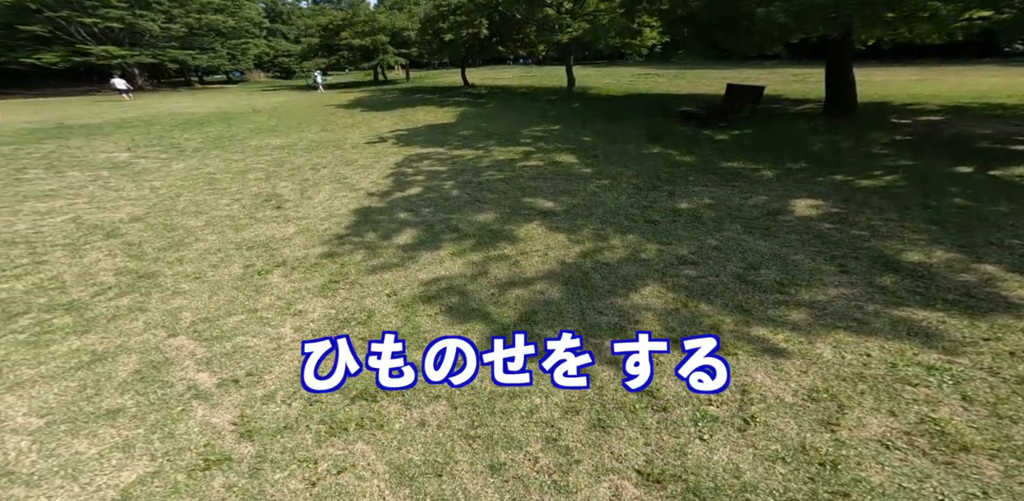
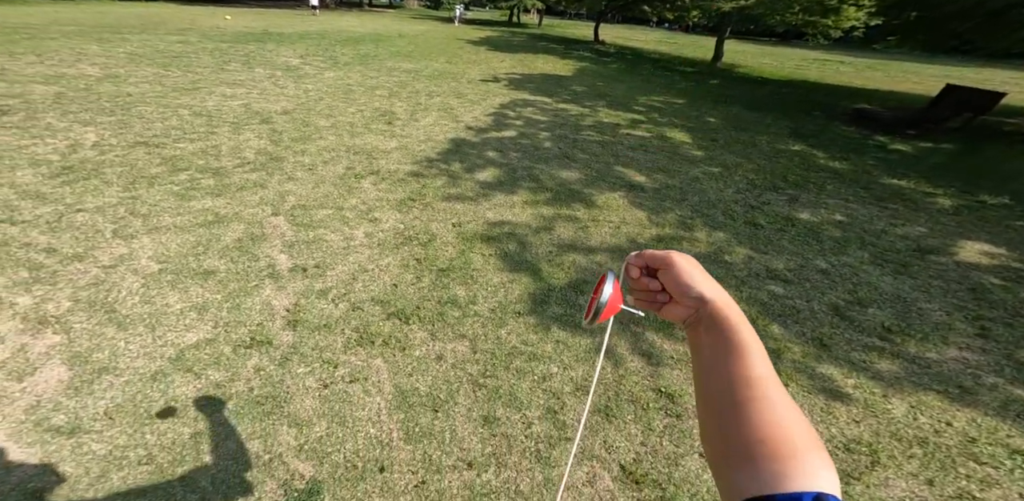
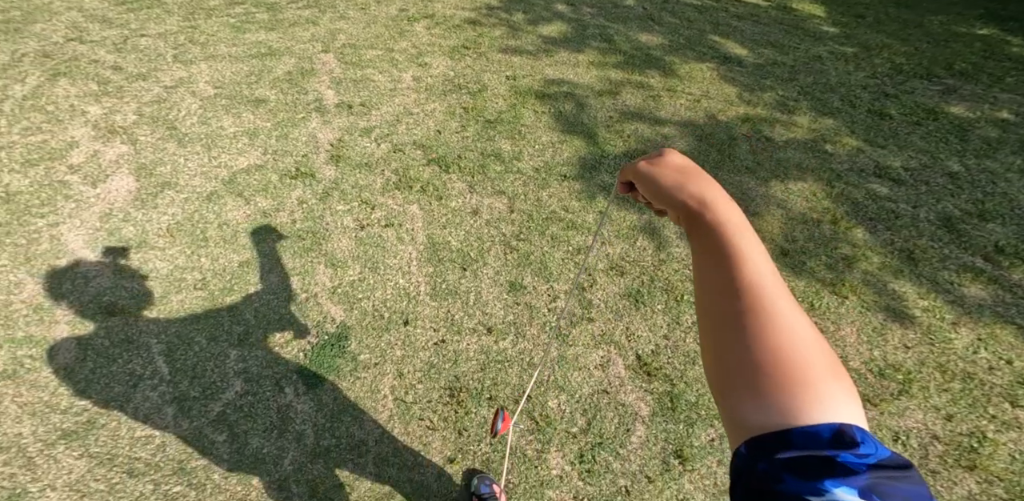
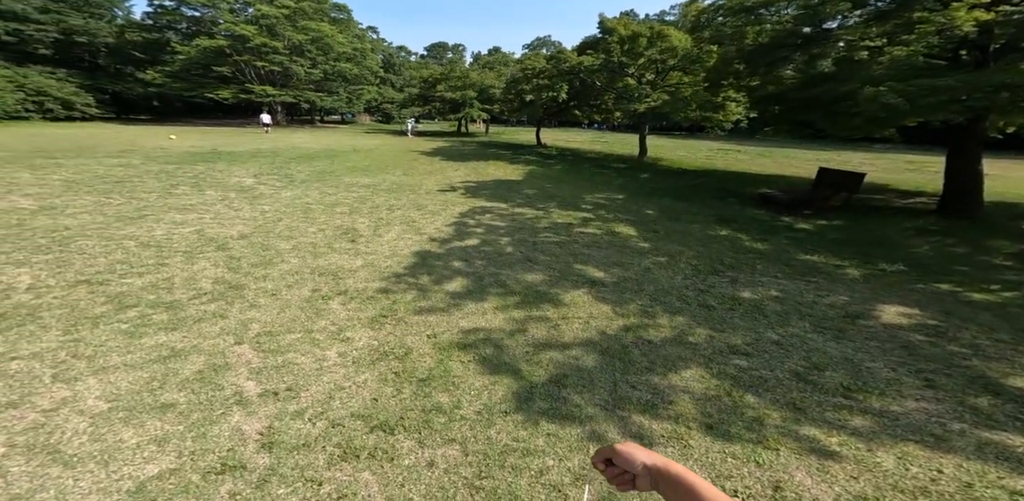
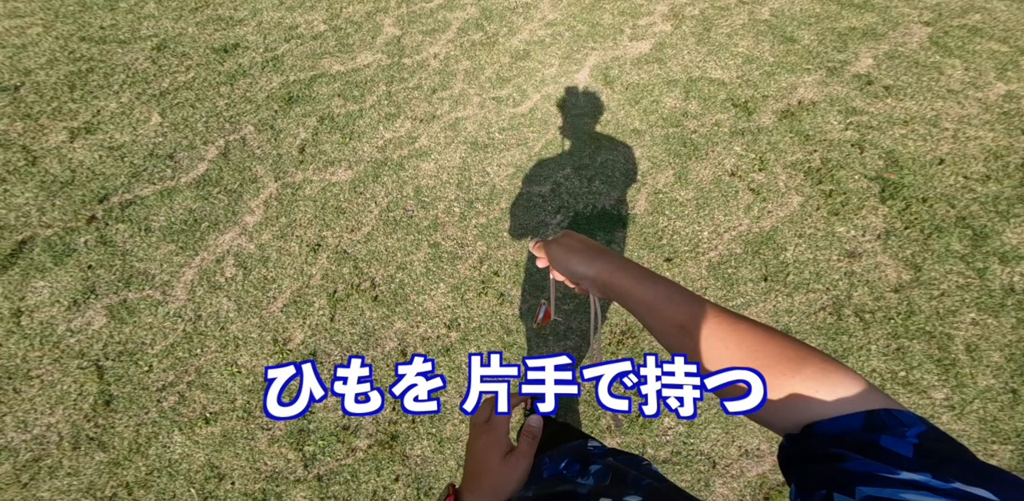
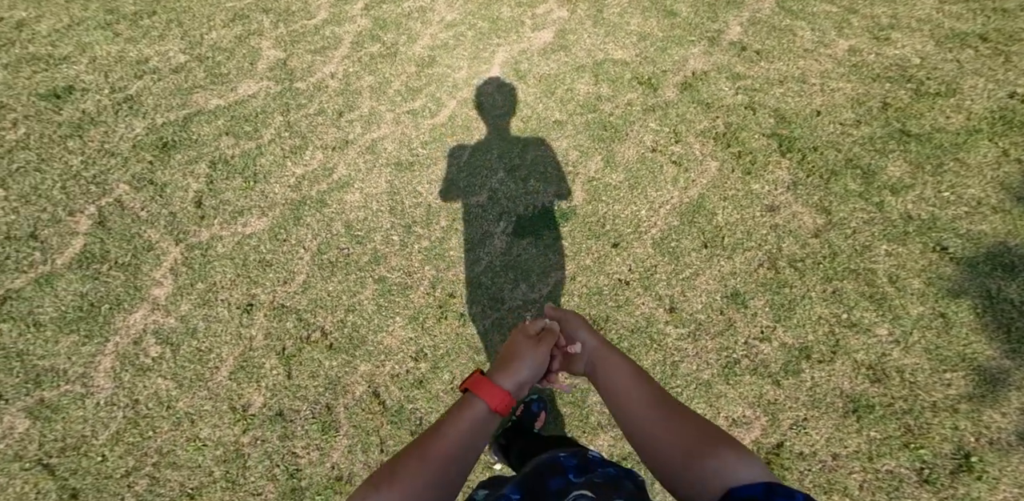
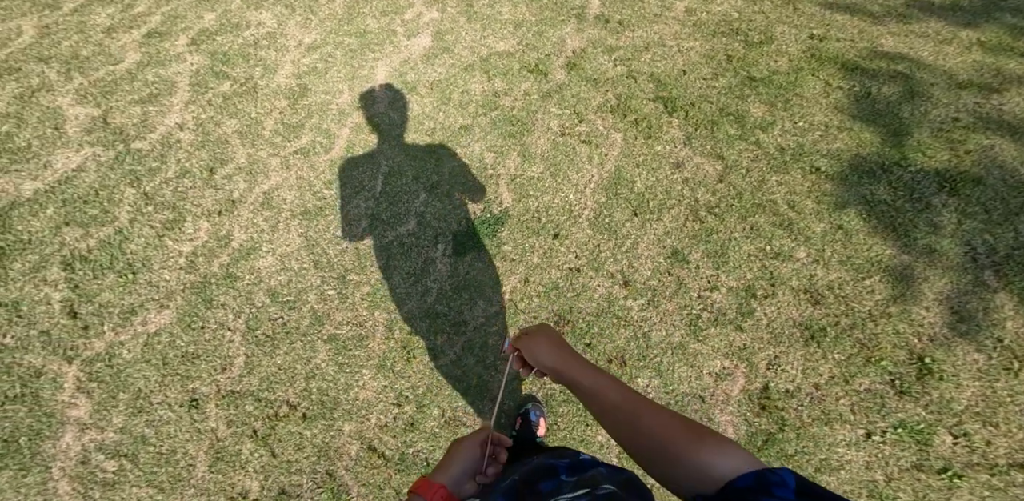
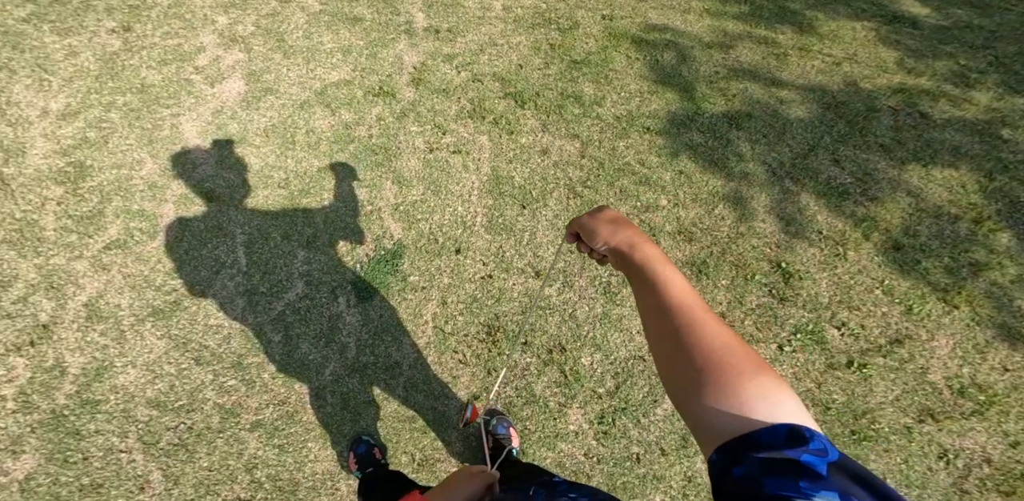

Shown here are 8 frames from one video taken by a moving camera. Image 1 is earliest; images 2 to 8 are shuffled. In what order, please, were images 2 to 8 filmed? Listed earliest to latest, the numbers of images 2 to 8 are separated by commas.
4, 2, 3, 8, 7, 6, 5
